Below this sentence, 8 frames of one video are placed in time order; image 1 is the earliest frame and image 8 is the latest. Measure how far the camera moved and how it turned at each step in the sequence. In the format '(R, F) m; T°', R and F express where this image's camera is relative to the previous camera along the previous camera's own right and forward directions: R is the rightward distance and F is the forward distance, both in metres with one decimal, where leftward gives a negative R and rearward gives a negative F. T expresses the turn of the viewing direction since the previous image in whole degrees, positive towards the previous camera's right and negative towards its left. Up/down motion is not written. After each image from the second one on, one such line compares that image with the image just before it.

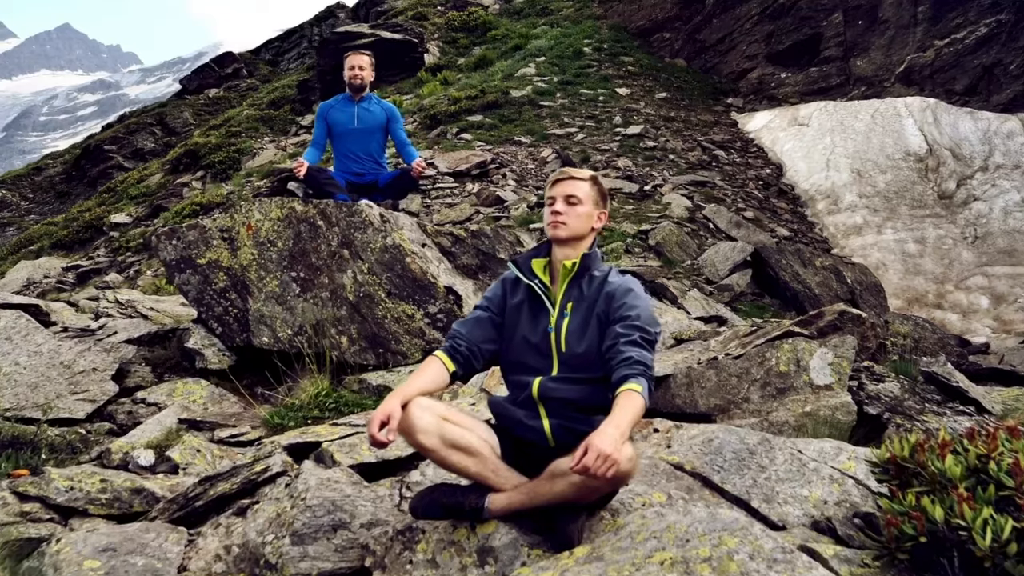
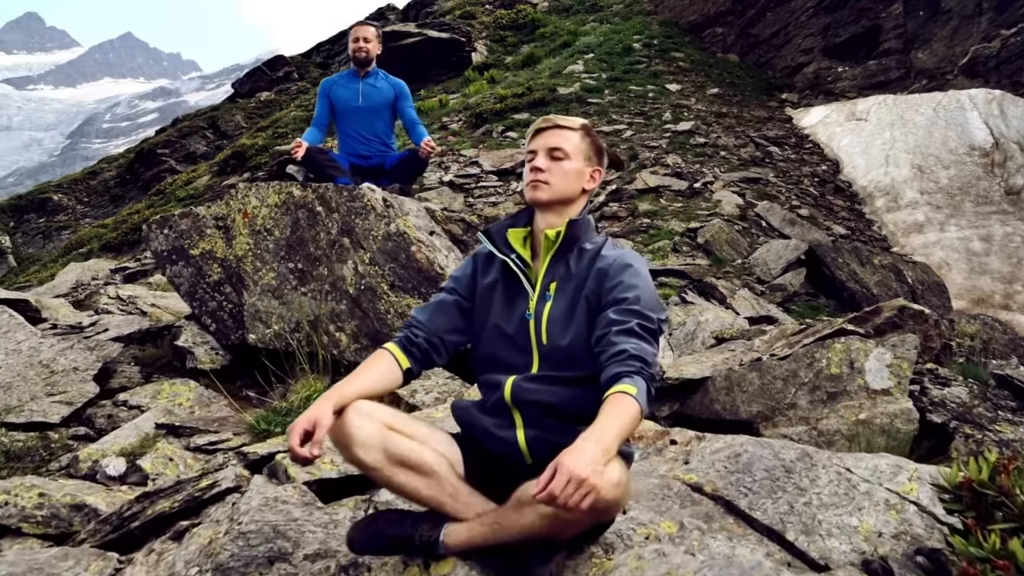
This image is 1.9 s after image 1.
(+0.3, +1.0) m; -3°
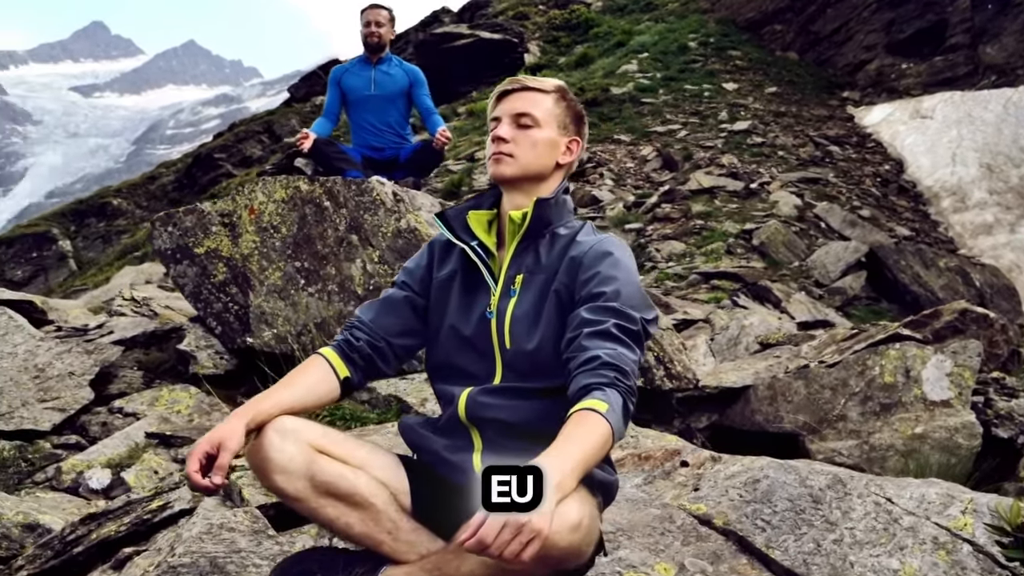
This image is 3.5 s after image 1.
(+0.3, +0.7) m; -3°
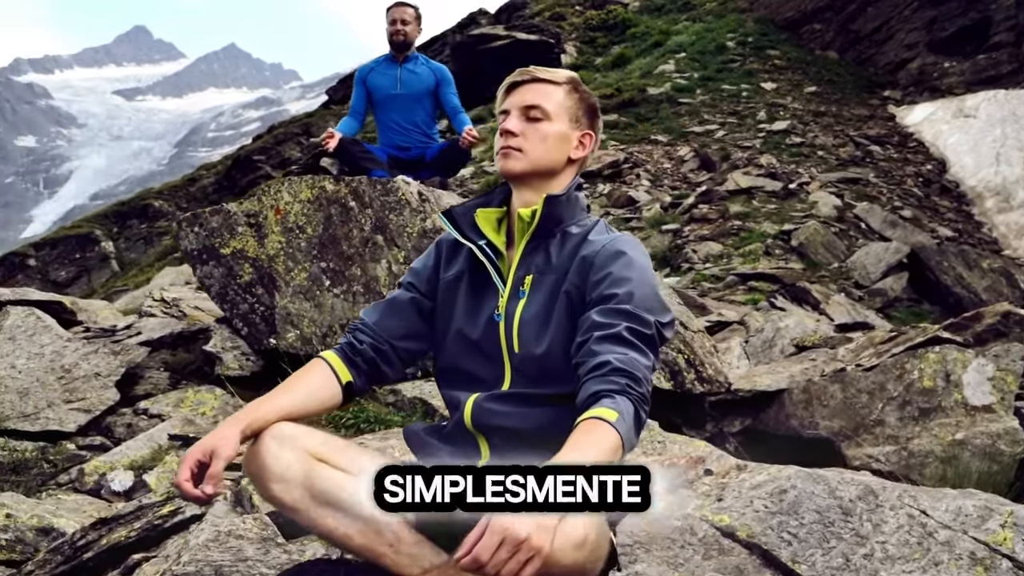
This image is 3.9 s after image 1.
(+0.1, +0.1) m; -2°
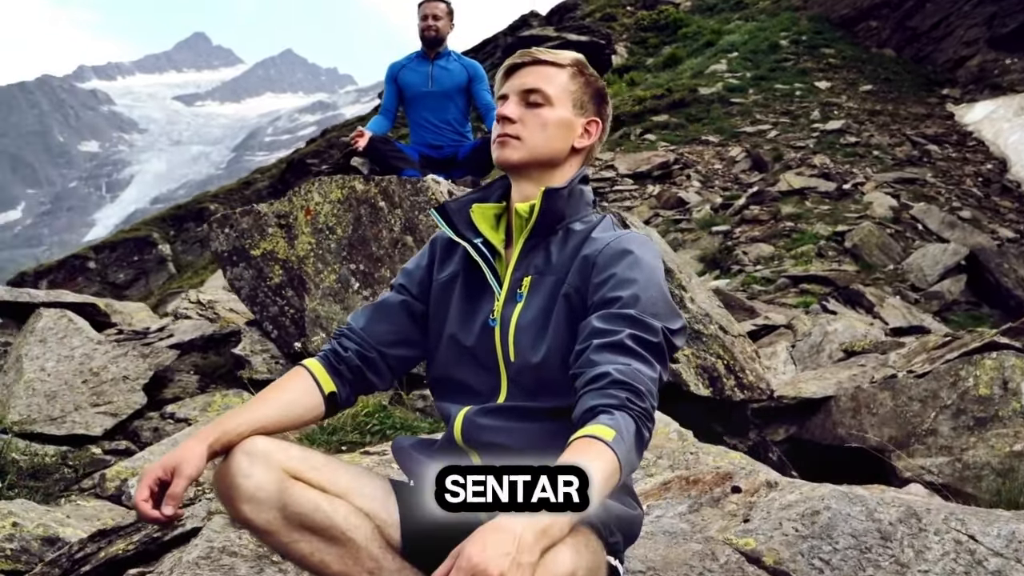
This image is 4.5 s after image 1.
(+0.1, +0.3) m; -3°
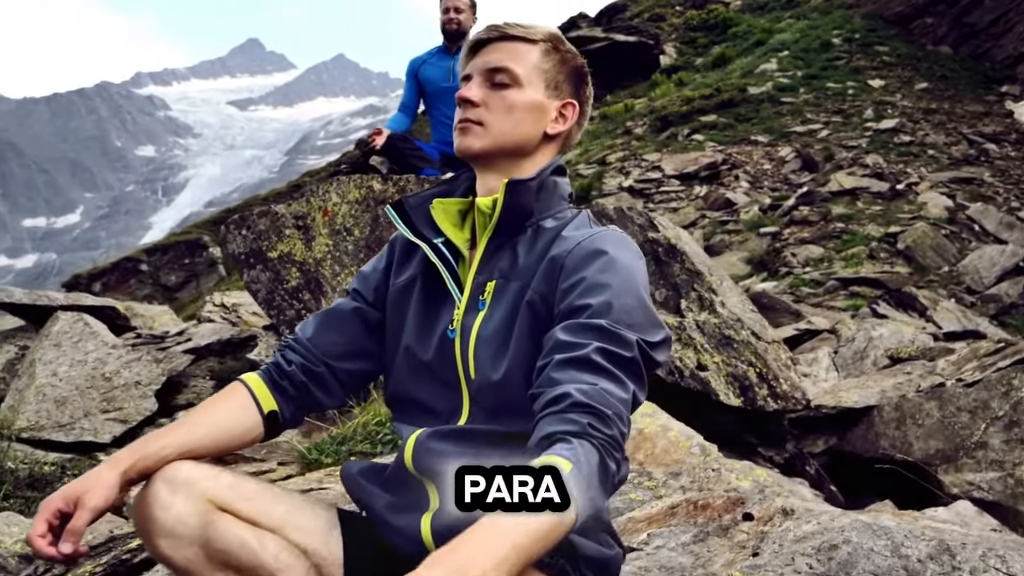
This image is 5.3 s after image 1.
(+0.2, +0.4) m; -3°
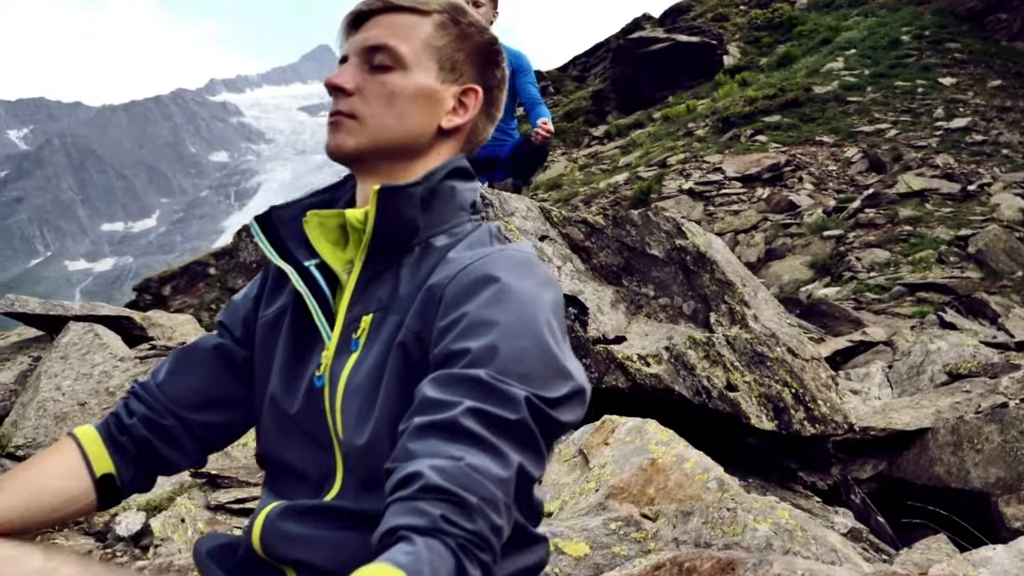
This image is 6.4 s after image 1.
(+0.3, +0.5) m; -4°
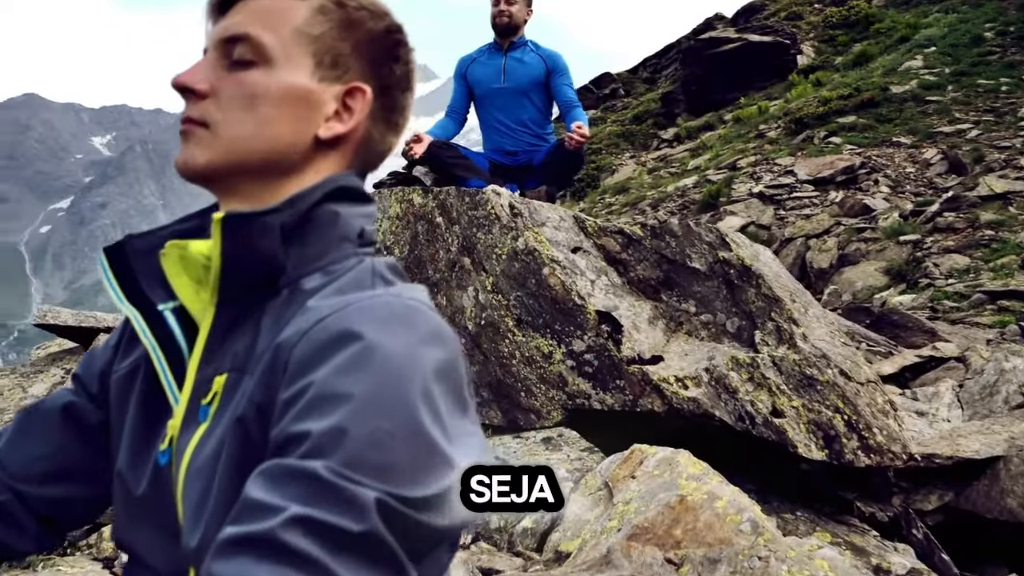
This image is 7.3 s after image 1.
(+0.3, +0.4) m; -4°
